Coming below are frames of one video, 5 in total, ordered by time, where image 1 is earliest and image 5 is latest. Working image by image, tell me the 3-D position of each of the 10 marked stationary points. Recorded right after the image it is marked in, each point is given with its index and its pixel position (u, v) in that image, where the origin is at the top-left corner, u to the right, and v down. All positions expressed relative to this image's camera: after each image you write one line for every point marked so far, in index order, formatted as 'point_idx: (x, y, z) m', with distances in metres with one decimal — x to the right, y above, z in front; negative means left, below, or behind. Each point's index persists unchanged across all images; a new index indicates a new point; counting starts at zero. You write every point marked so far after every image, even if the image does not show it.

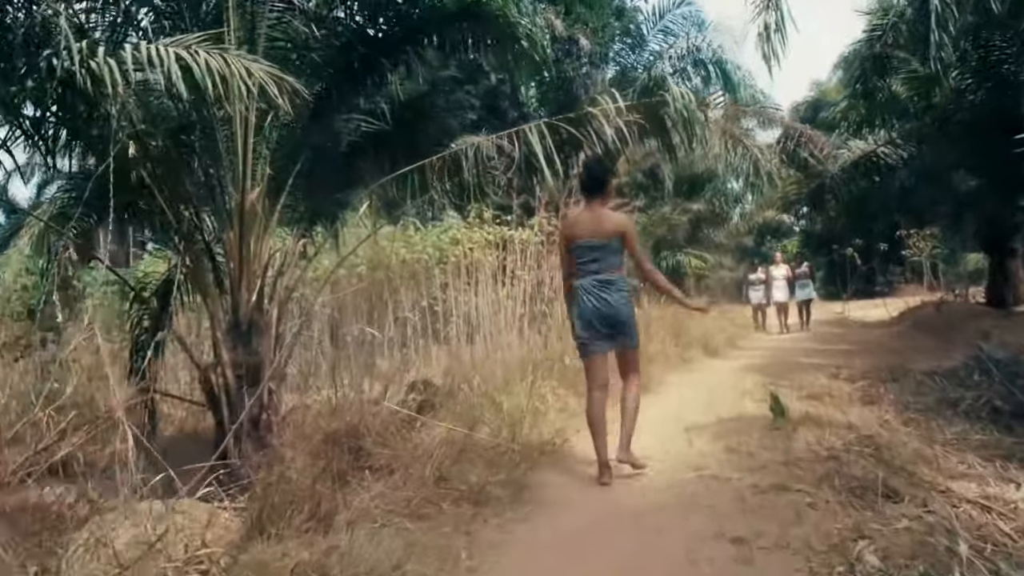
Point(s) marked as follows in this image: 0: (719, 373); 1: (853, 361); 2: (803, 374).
0: (+1.5, -0.6, +7.9) m
1: (+2.6, -0.5, +8.3) m
2: (+1.8, -0.5, +7.1) m
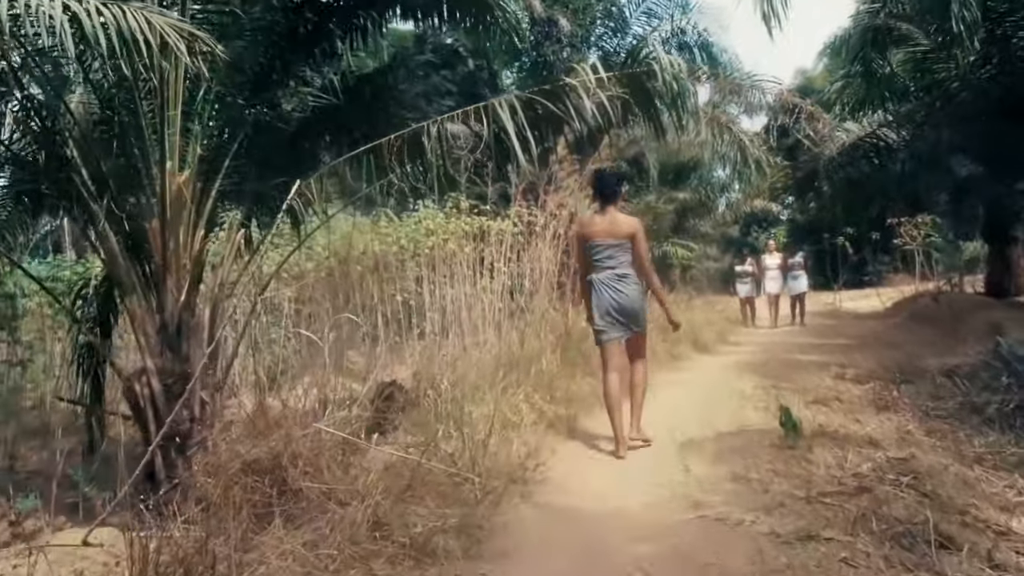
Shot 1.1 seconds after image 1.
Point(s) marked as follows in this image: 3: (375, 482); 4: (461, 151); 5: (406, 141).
0: (+1.3, -0.6, +7.3) m
1: (+2.4, -0.5, +7.7) m
2: (+1.7, -0.5, +6.4) m
3: (-0.5, -0.7, +3.7) m
4: (-0.3, +0.7, +5.7) m
5: (-0.5, +0.7, +5.3) m
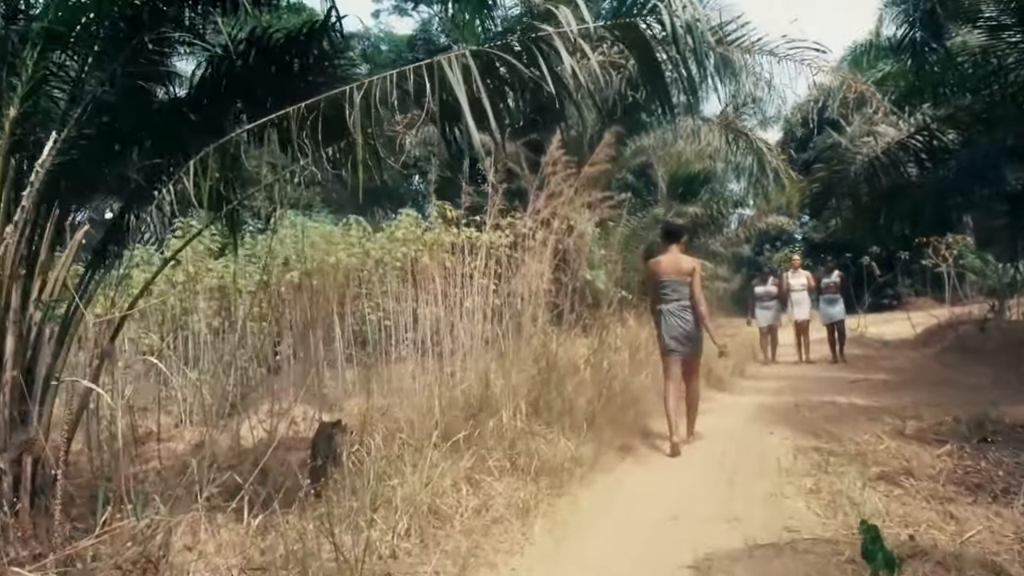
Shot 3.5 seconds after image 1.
0: (+1.2, -0.7, +5.9) m
1: (+2.2, -0.6, +6.3) m
2: (+1.5, -0.6, +5.0) m
3: (-0.7, -0.7, +2.3) m
4: (-0.4, +0.6, +4.3) m
5: (-0.7, +0.6, +3.9) m
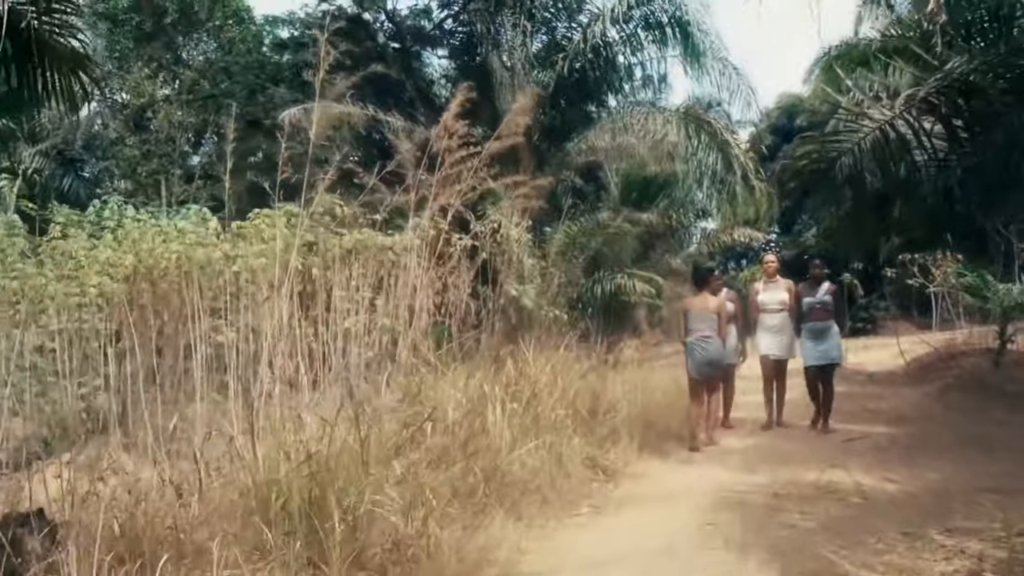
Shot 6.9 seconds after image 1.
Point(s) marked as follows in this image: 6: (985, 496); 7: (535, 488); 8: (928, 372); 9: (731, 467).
0: (+0.5, -0.8, +3.6) m
1: (+1.6, -0.7, +4.1) m
2: (+0.9, -0.7, +2.8) m
3: (-1.2, -0.7, 0.0) m
4: (-1.0, +0.6, +2.1) m
5: (-1.2, +0.6, +1.6) m
6: (+1.7, -0.7, +3.8) m
7: (+0.1, -0.9, +5.2) m
8: (+3.8, -0.8, +10.2) m
9: (+1.0, -0.8, +5.1) m
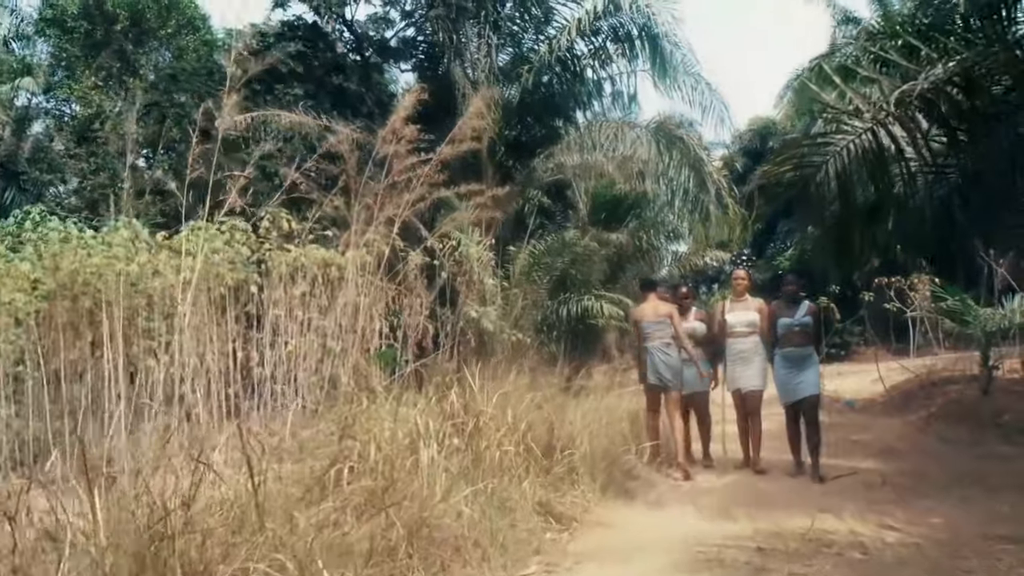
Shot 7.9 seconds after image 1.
0: (+0.3, -0.8, +3.0) m
1: (+1.4, -0.8, +3.5) m
2: (+0.8, -0.7, +2.2) m
3: (-1.3, -0.6, -0.6) m
4: (-1.1, +0.6, +1.5) m
5: (-1.4, +0.6, +1.0) m
6: (+1.5, -0.8, +3.3) m
7: (-0.1, -1.0, +4.6) m
8: (+3.5, -1.0, +9.6) m
9: (+0.8, -0.9, +4.5) m
